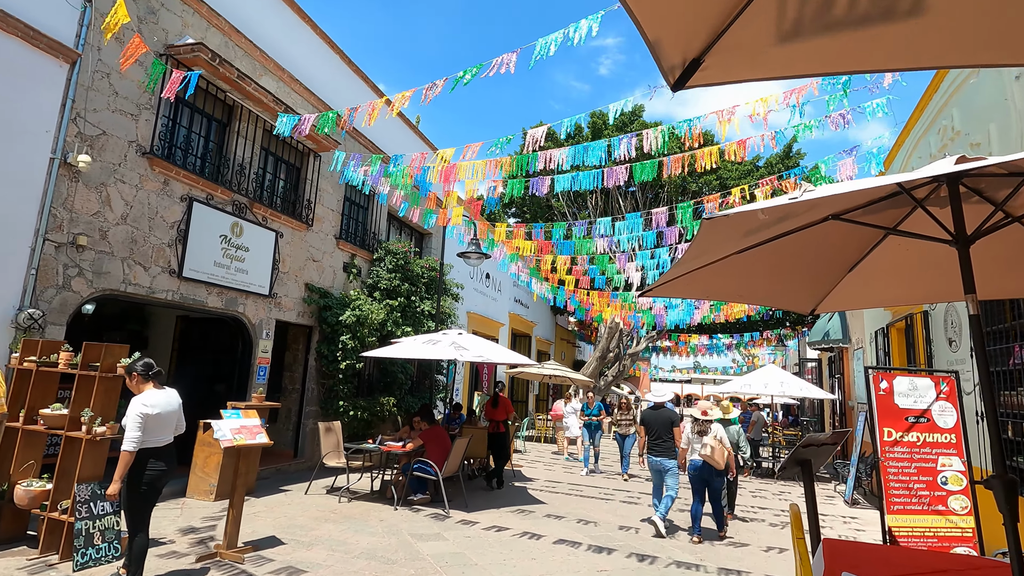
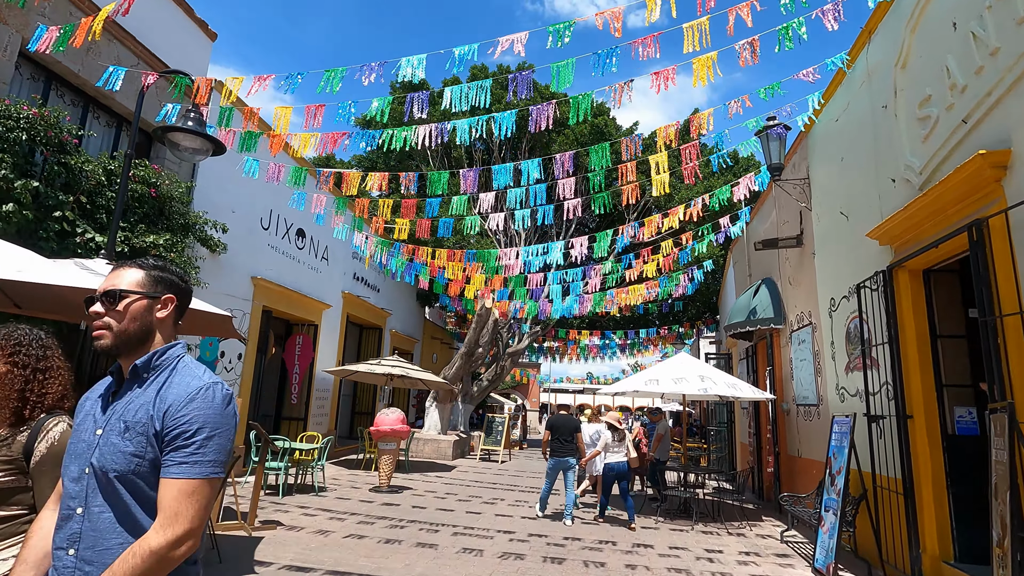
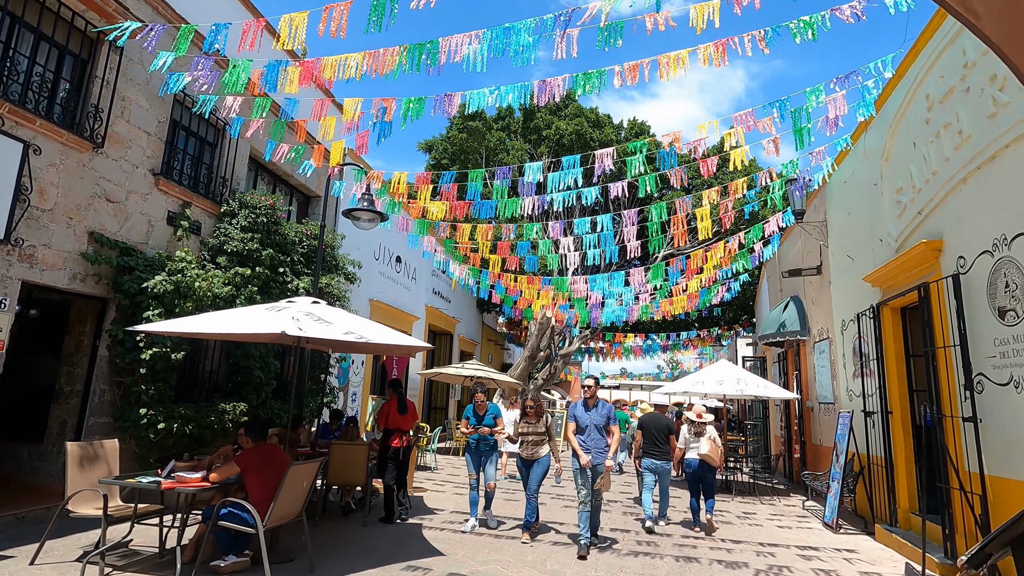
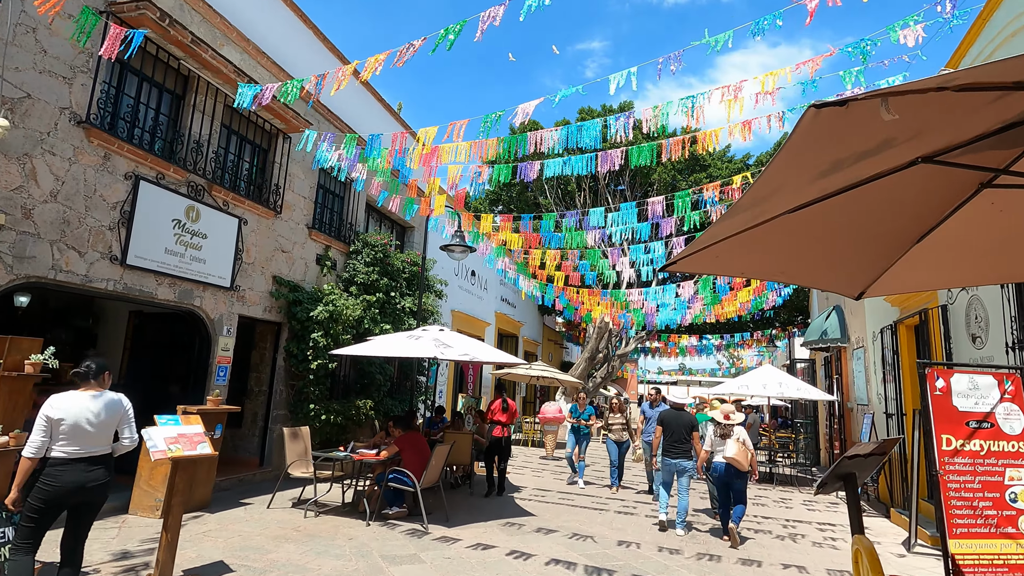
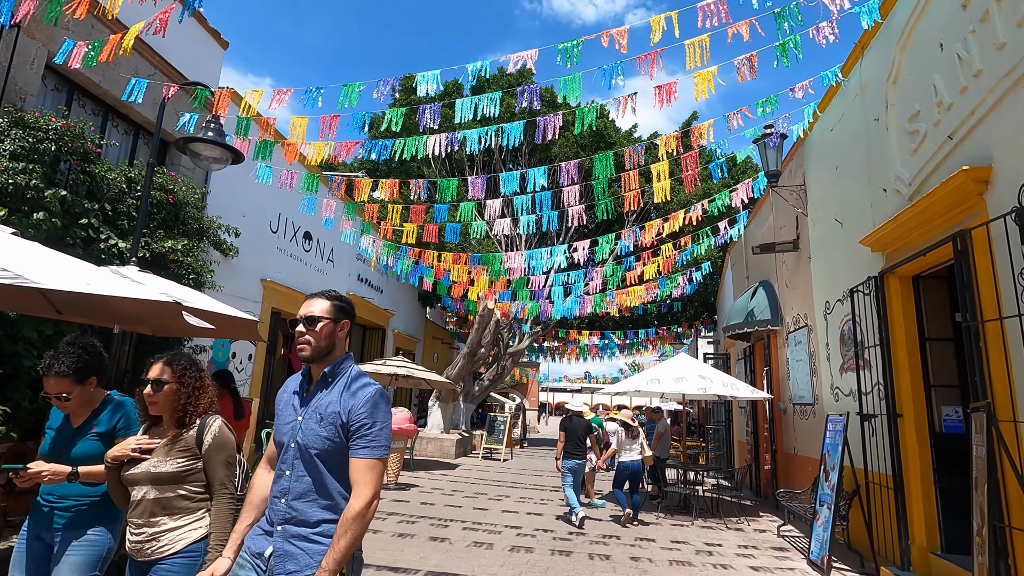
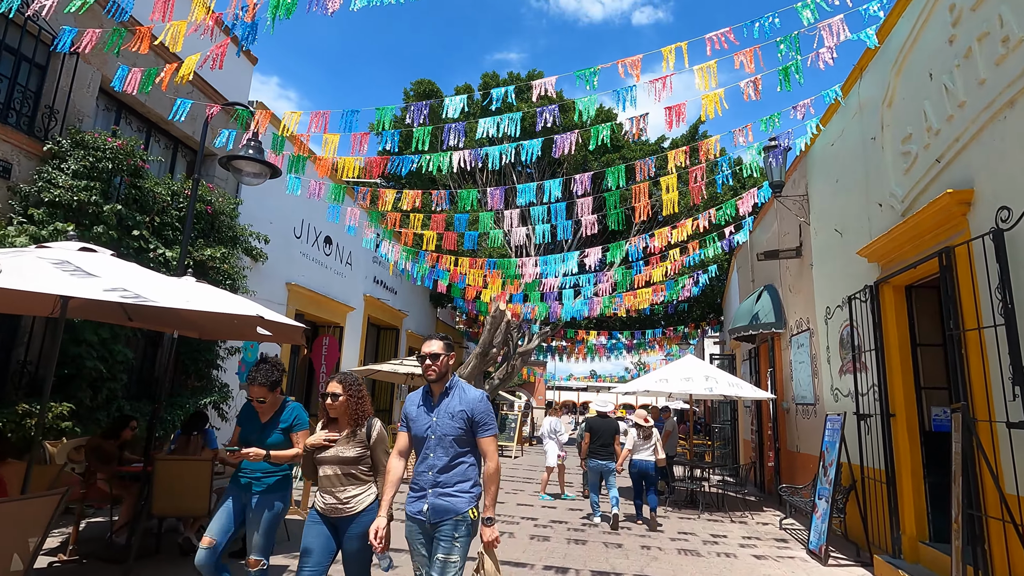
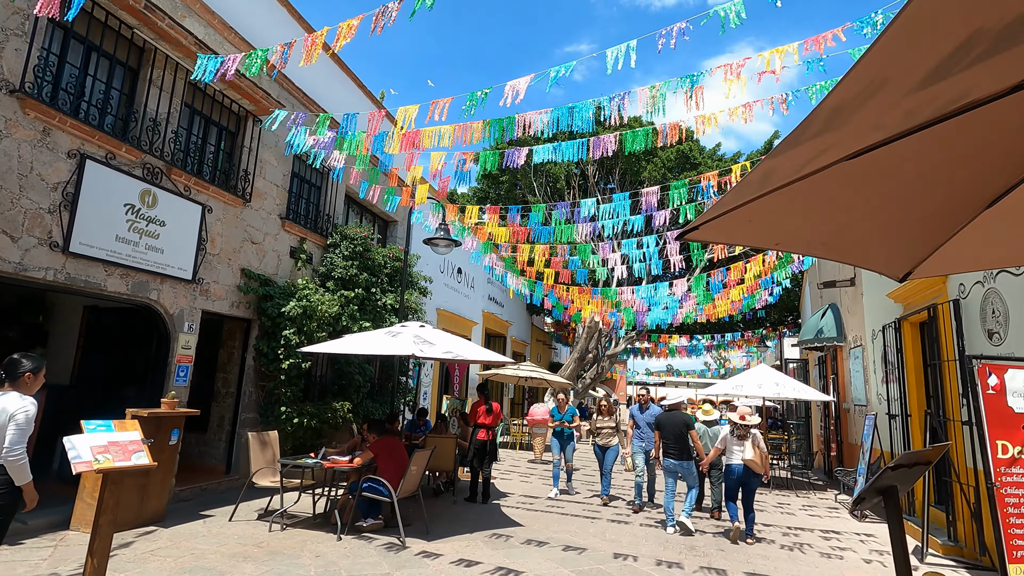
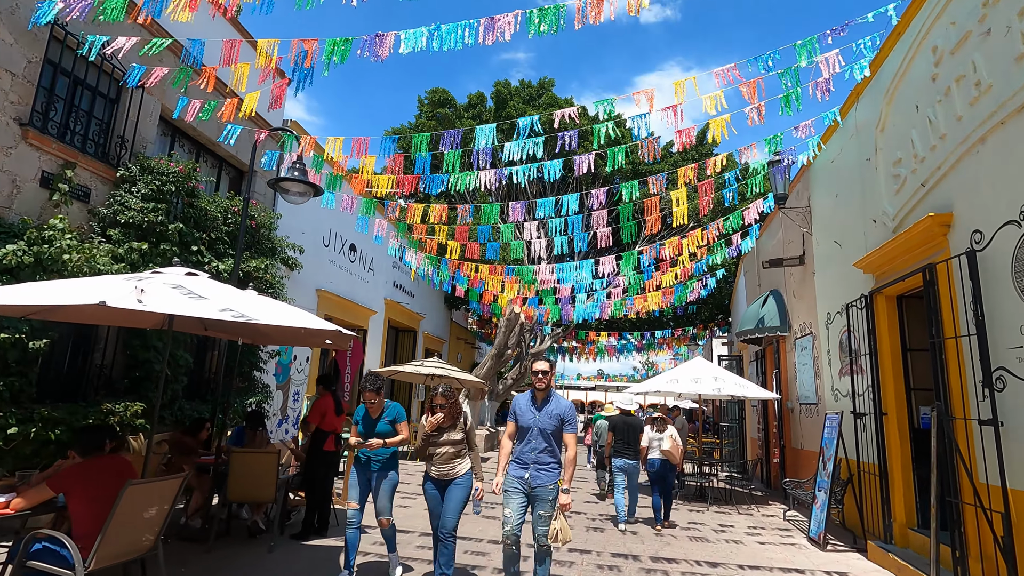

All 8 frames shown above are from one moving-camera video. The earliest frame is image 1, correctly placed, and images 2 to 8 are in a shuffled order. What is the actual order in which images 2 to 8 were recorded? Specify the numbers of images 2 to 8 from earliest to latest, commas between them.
4, 7, 3, 8, 6, 5, 2
